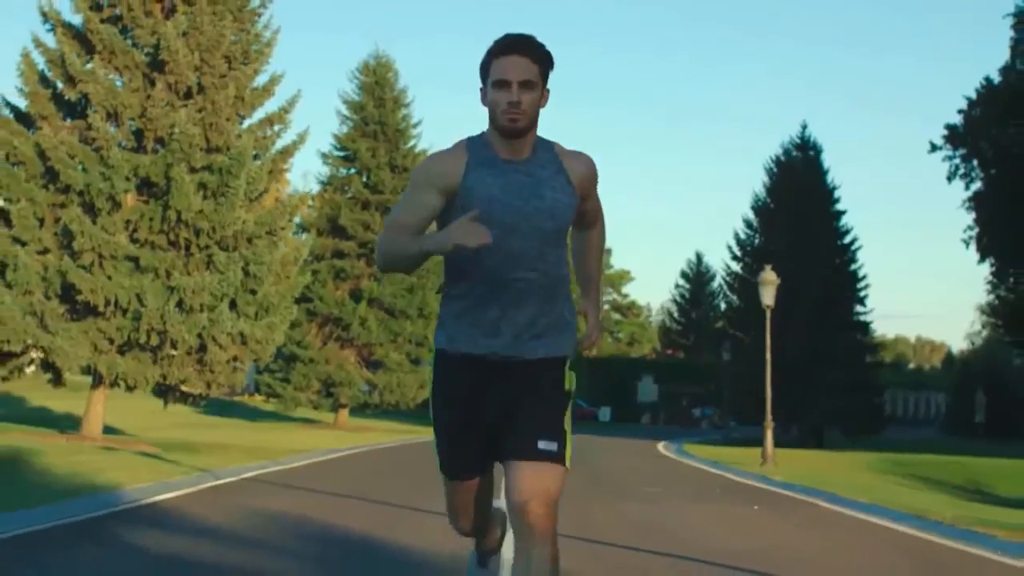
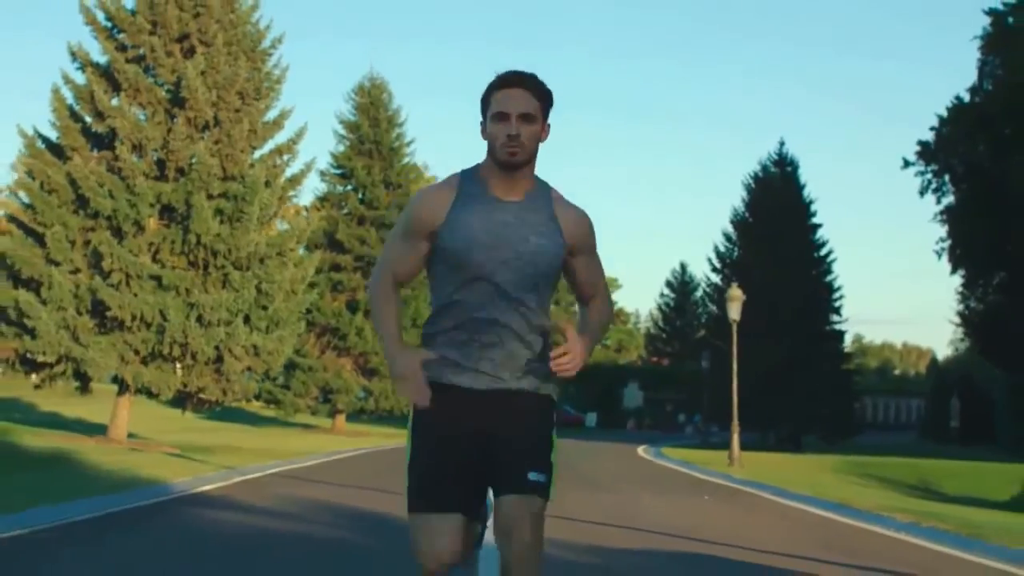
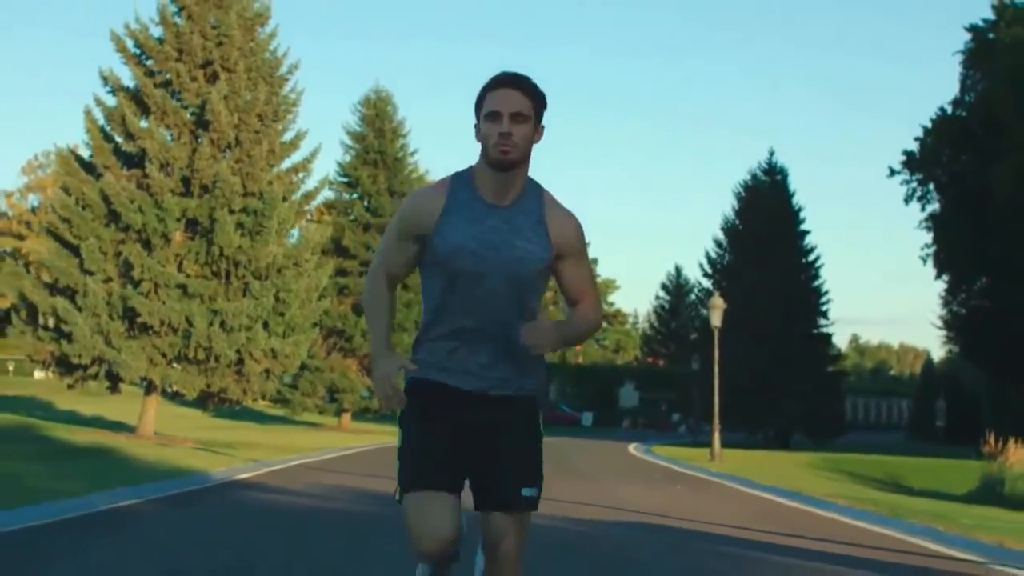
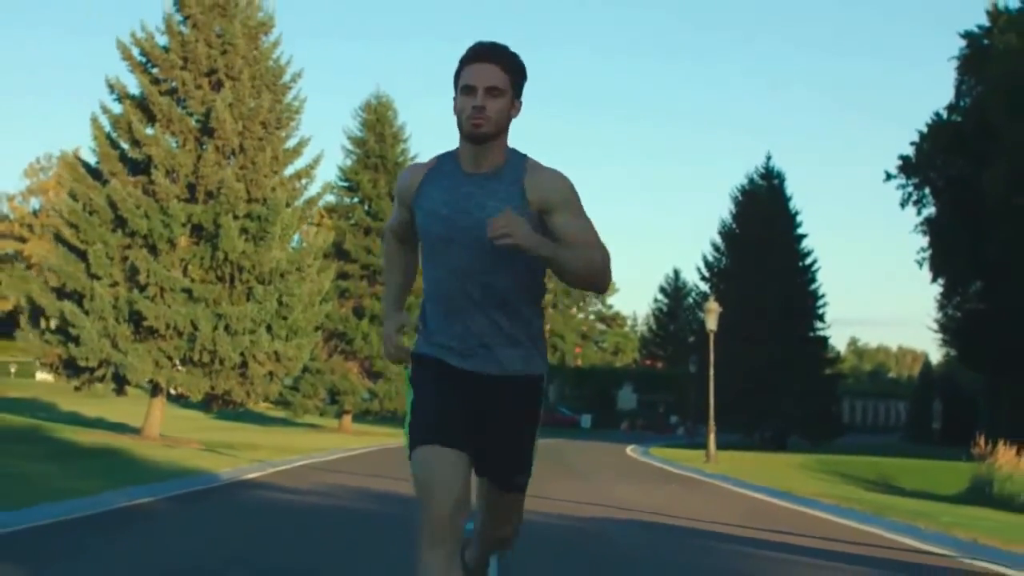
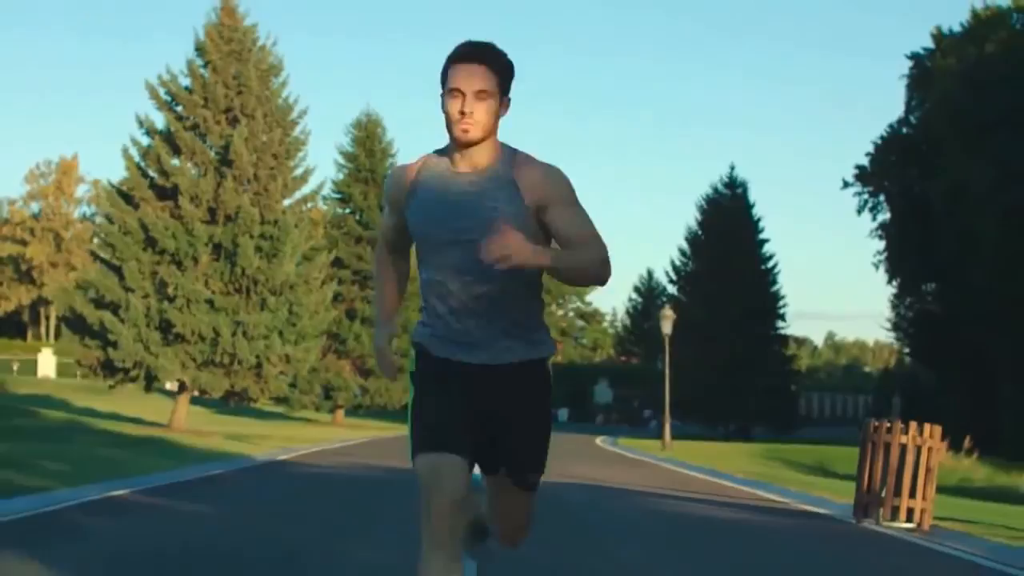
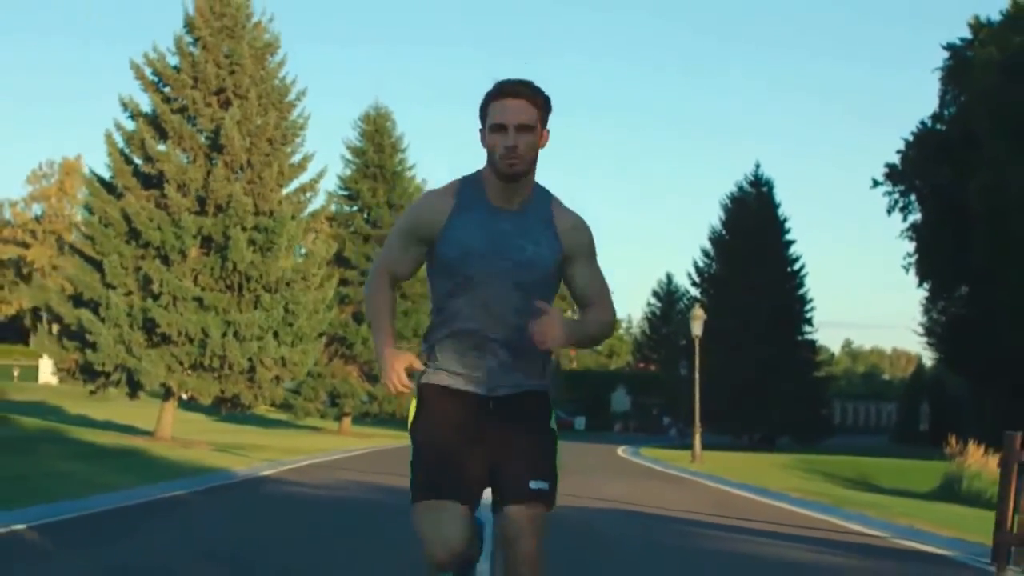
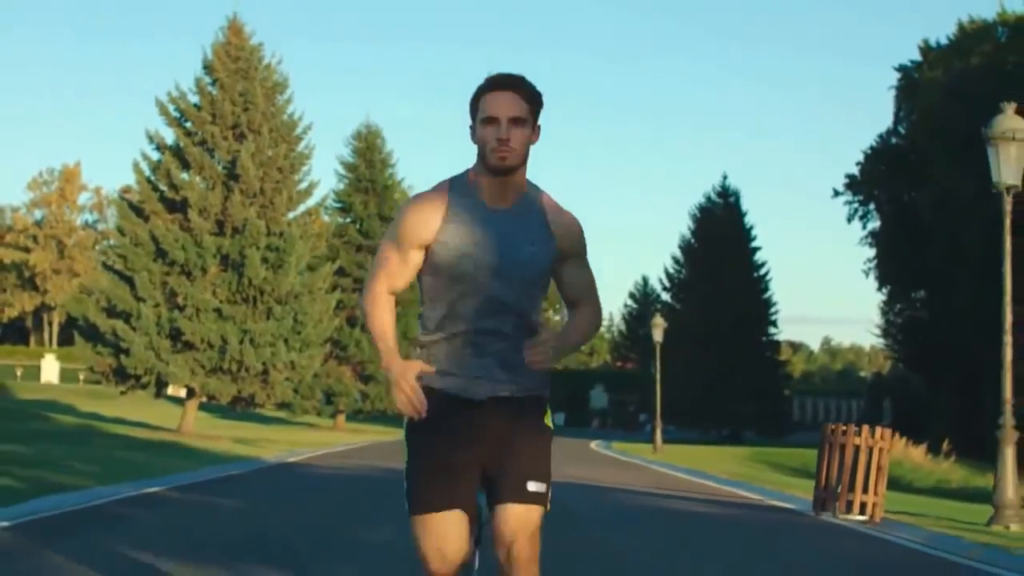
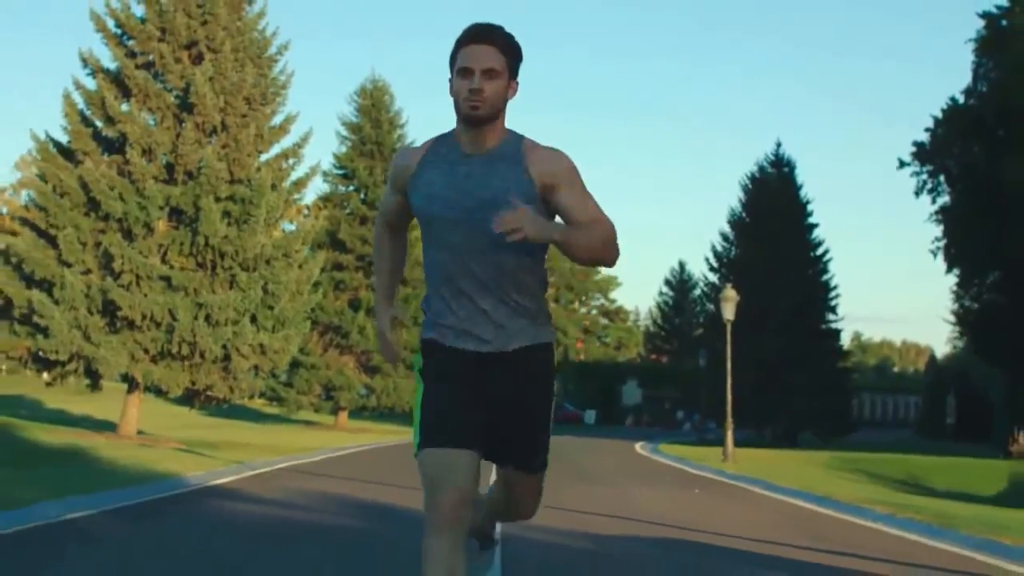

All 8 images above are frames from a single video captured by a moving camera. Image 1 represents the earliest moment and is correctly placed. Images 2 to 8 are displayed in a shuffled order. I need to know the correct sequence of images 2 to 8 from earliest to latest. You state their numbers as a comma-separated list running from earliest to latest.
2, 8, 3, 4, 6, 5, 7
